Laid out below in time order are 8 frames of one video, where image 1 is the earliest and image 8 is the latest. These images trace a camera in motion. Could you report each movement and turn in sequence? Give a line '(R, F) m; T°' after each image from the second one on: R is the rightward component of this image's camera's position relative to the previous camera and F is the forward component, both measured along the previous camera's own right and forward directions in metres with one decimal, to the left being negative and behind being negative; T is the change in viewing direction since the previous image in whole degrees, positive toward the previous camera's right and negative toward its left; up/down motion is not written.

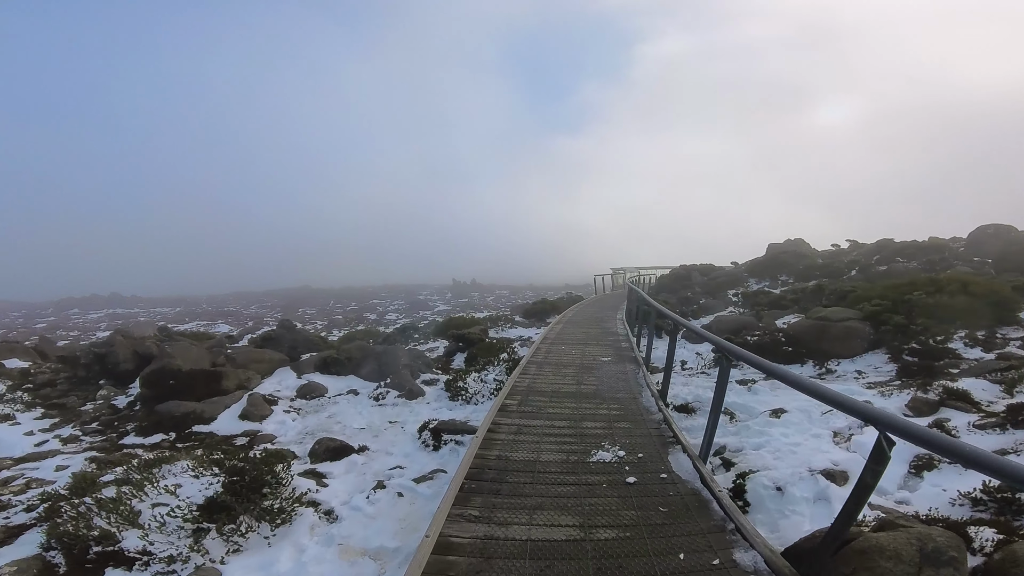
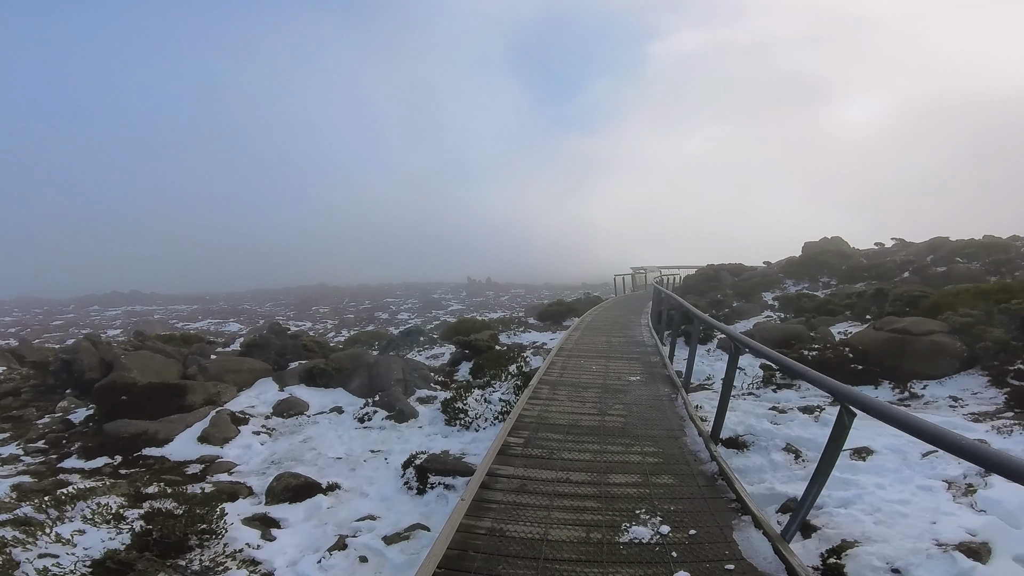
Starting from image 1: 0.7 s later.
(+0.1, +1.2) m; -2°
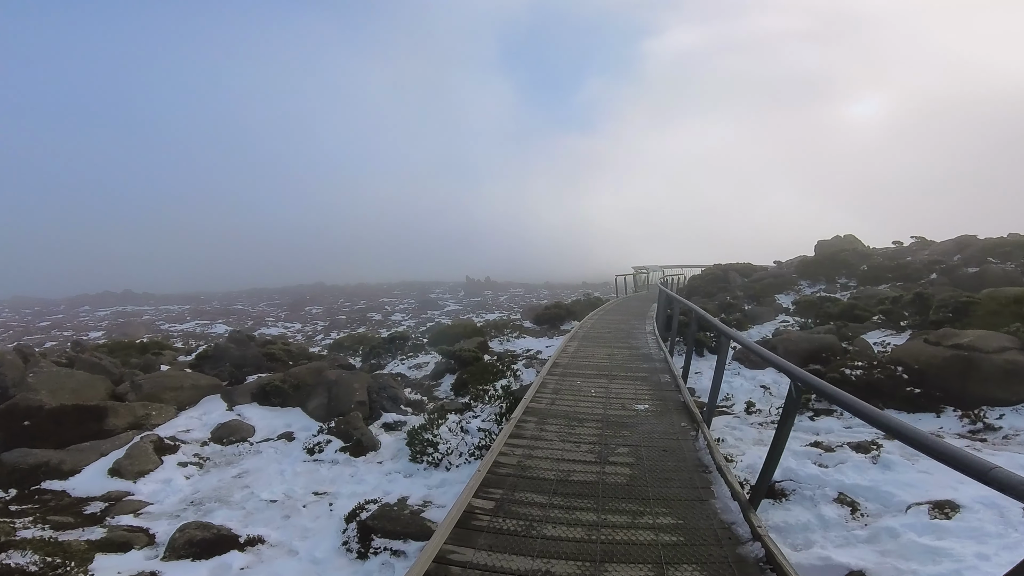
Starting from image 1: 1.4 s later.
(+0.2, +1.1) m; 0°
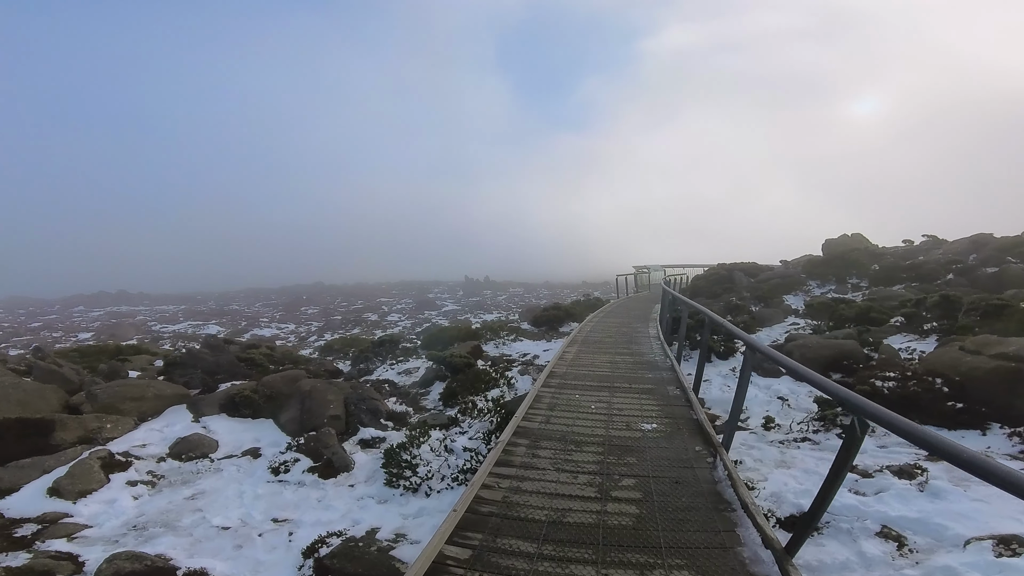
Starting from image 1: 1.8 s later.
(+0.1, +0.6) m; 0°
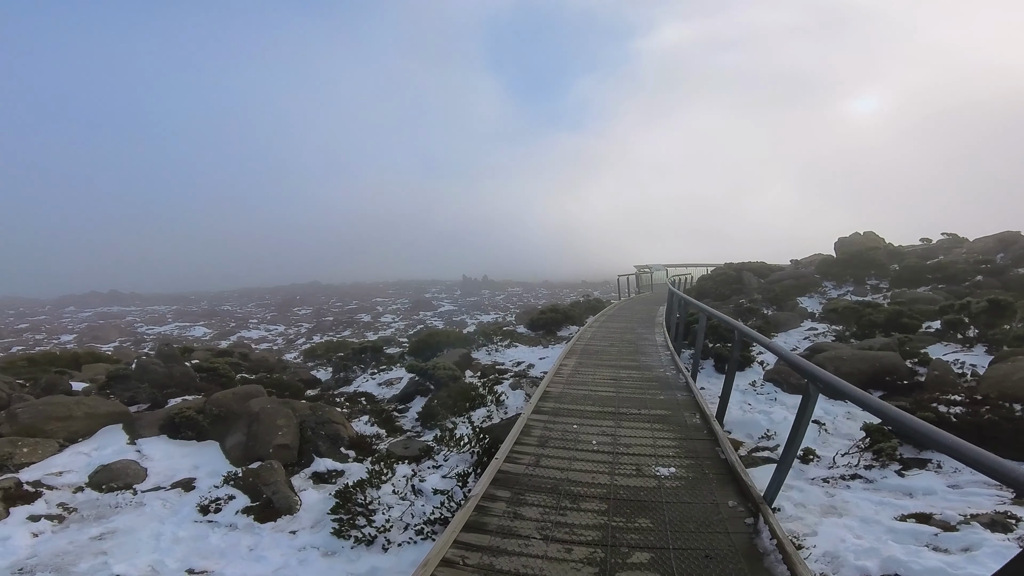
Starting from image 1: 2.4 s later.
(+0.1, +0.9) m; 0°
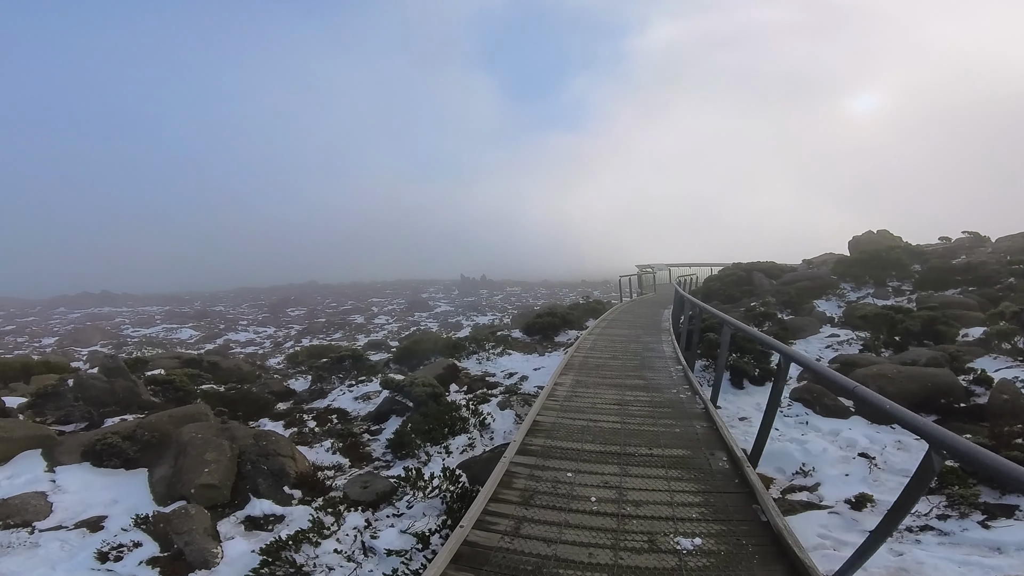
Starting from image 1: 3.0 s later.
(+0.1, +0.9) m; 0°
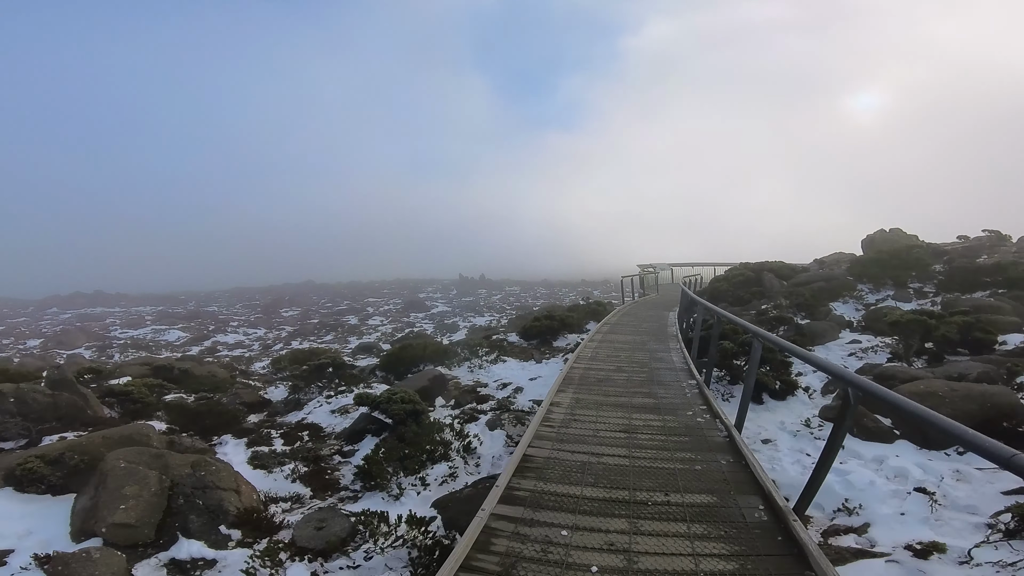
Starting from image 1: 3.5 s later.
(+0.1, +0.7) m; 0°
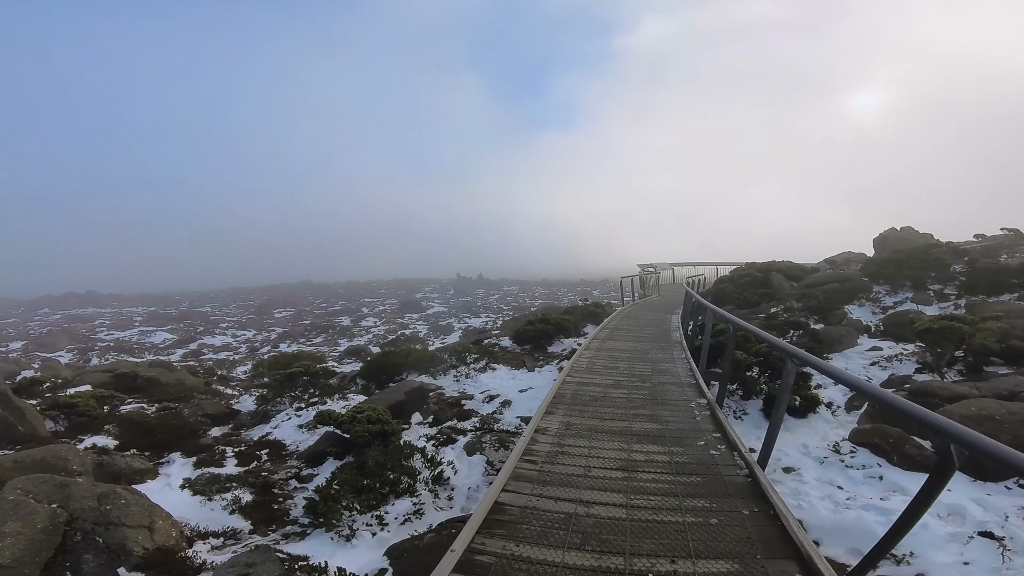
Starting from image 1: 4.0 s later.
(+0.2, +0.7) m; 0°
